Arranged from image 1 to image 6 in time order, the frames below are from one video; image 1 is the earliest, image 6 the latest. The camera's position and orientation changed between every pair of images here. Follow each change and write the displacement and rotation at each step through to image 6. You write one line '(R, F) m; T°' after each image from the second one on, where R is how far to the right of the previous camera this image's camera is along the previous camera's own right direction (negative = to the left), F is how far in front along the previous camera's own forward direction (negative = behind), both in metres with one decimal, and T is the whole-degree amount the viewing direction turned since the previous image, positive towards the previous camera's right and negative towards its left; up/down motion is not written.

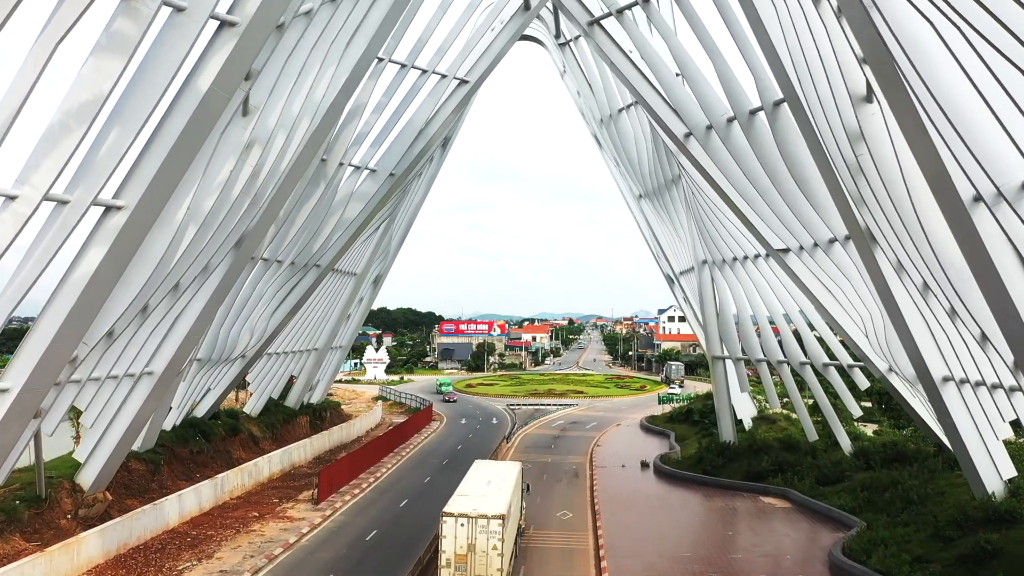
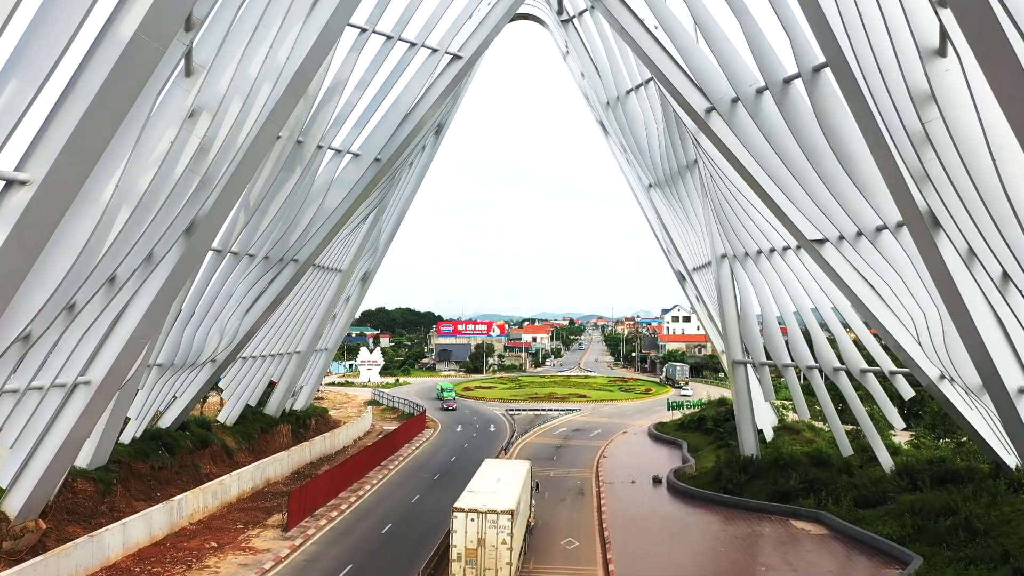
(0.0, +2.2) m; 0°
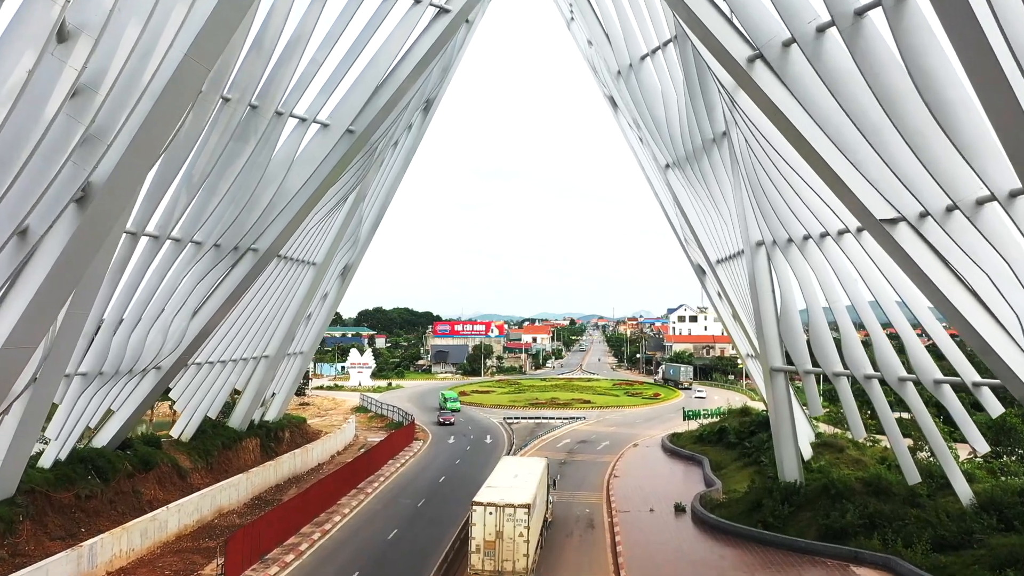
(+0.1, +3.1) m; 0°
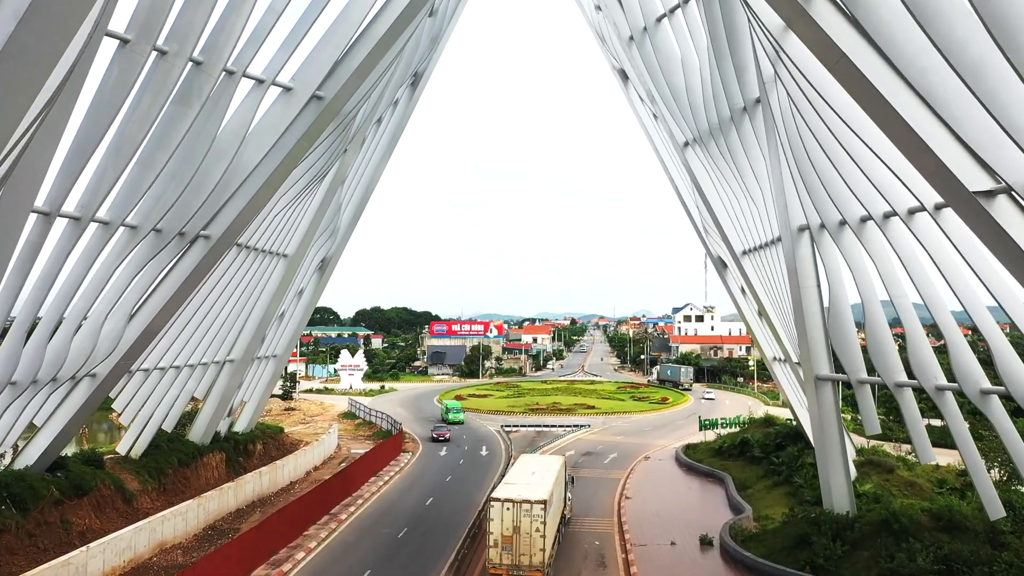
(+0.1, +2.6) m; 0°
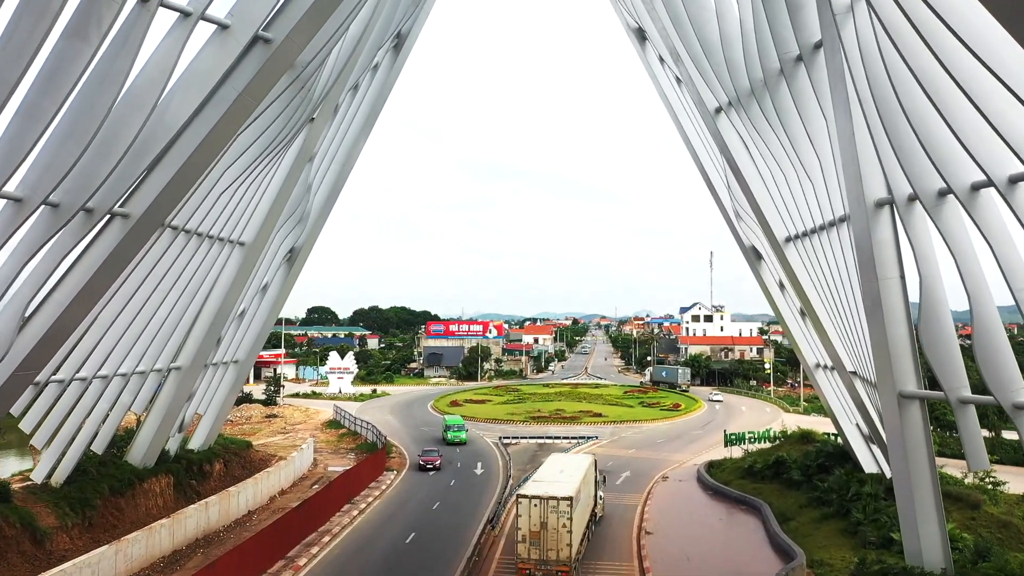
(0.0, +3.1) m; 0°
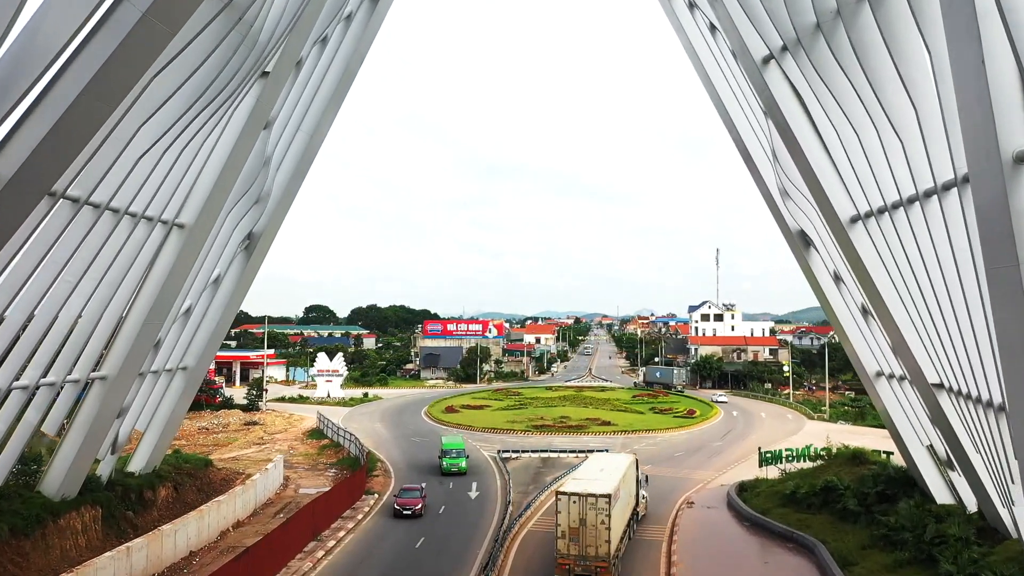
(0.0, +3.1) m; 0°
